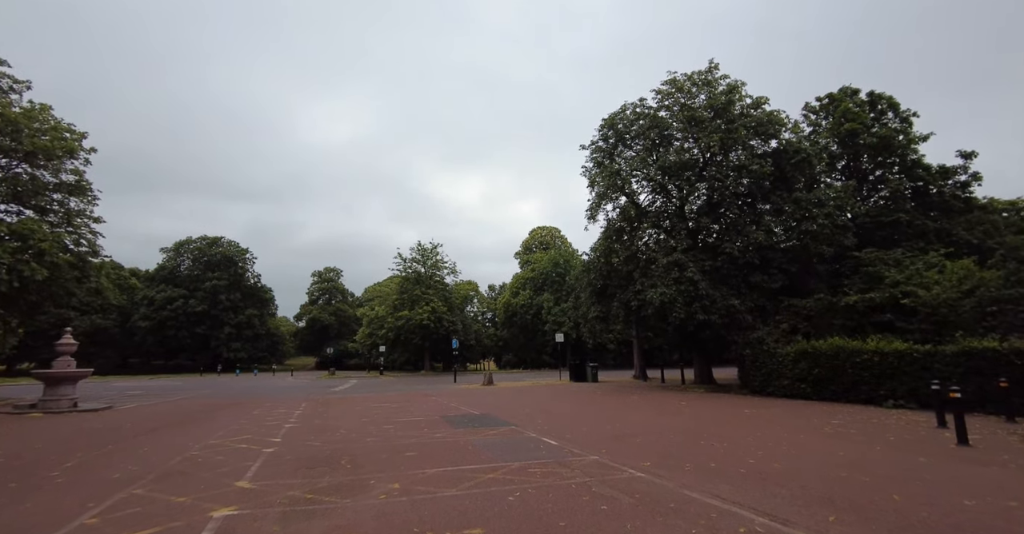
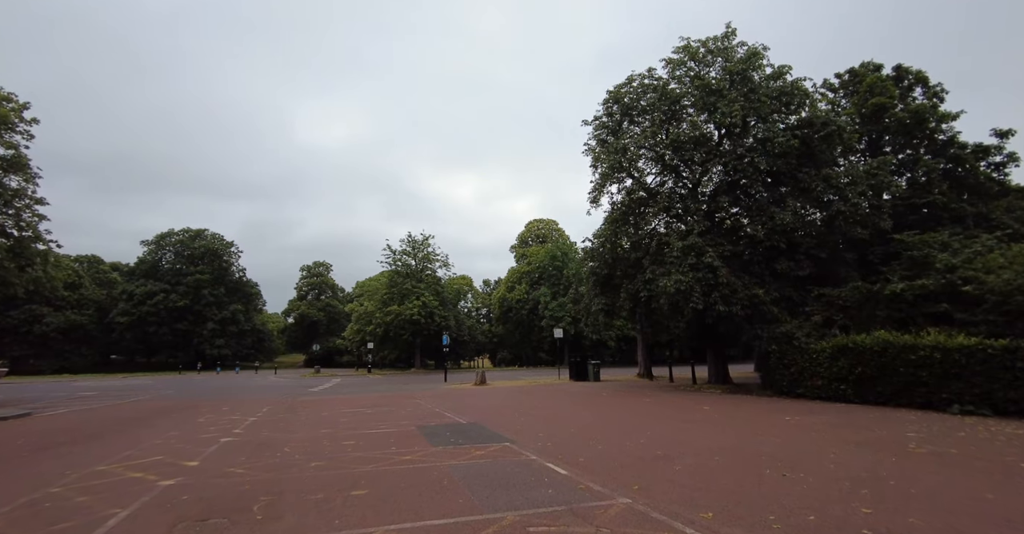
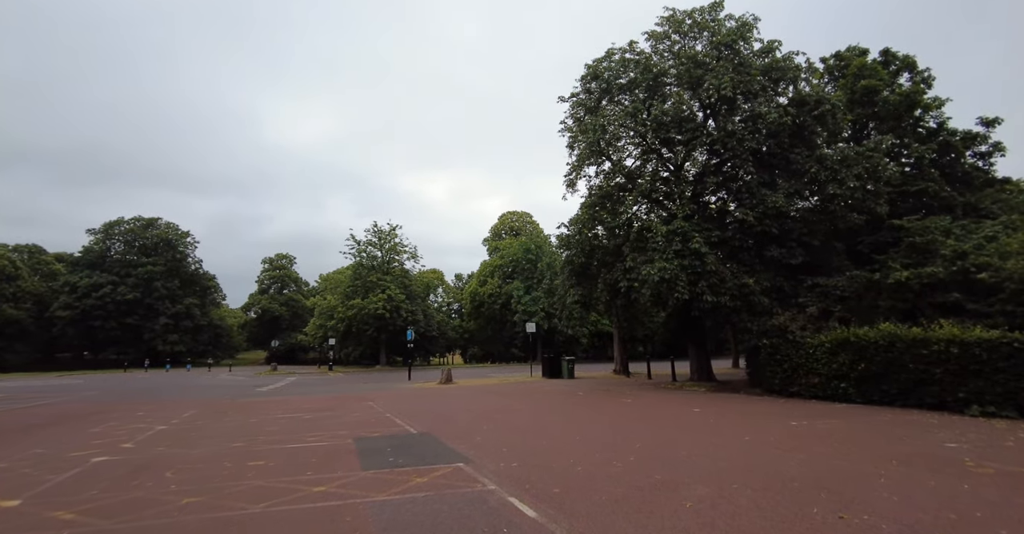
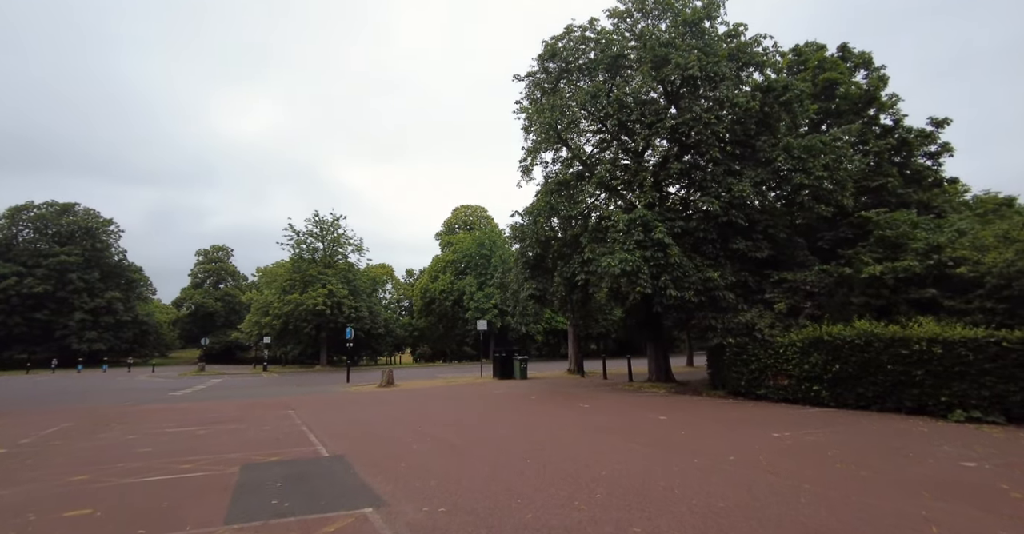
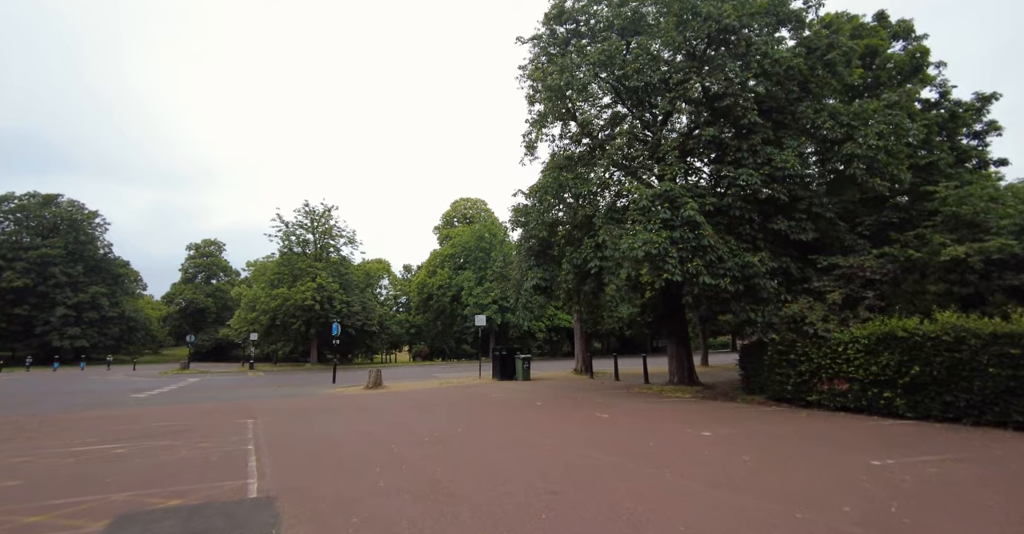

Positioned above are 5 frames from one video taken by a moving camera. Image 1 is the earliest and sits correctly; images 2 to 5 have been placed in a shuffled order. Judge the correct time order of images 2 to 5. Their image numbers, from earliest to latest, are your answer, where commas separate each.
2, 3, 4, 5
